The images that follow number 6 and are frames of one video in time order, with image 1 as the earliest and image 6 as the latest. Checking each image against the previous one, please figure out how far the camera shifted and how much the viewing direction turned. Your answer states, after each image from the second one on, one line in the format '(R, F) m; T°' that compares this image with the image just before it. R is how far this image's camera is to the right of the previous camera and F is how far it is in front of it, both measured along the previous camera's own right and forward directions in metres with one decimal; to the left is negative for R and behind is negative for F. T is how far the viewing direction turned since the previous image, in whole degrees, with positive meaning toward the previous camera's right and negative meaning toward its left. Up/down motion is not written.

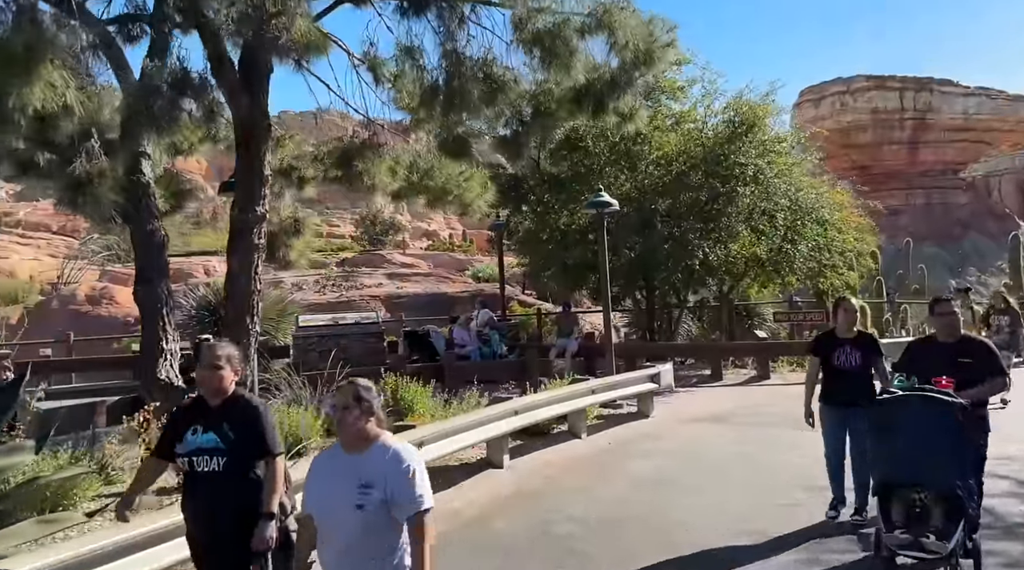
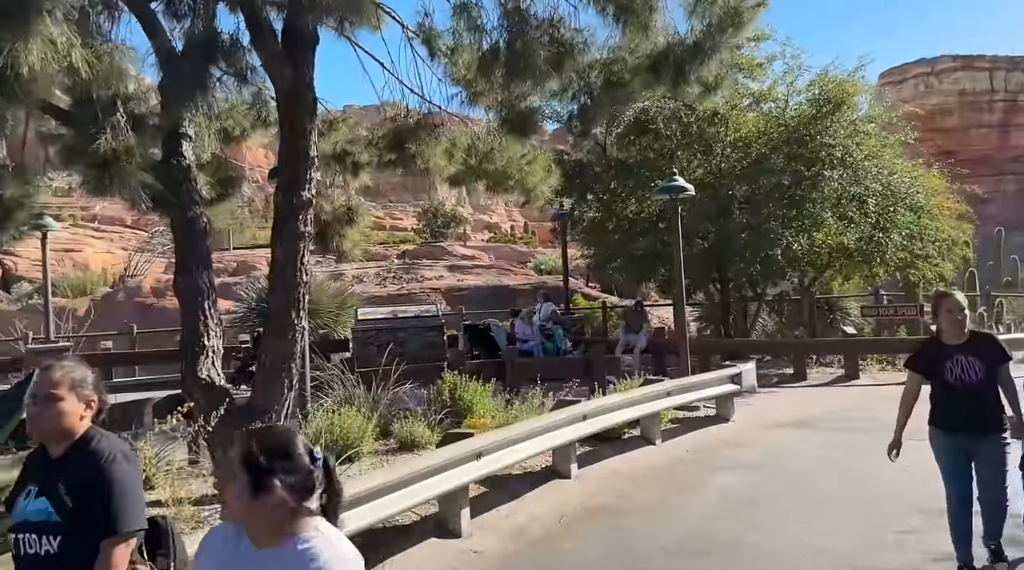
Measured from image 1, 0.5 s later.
(0.0, +0.6) m; -4°
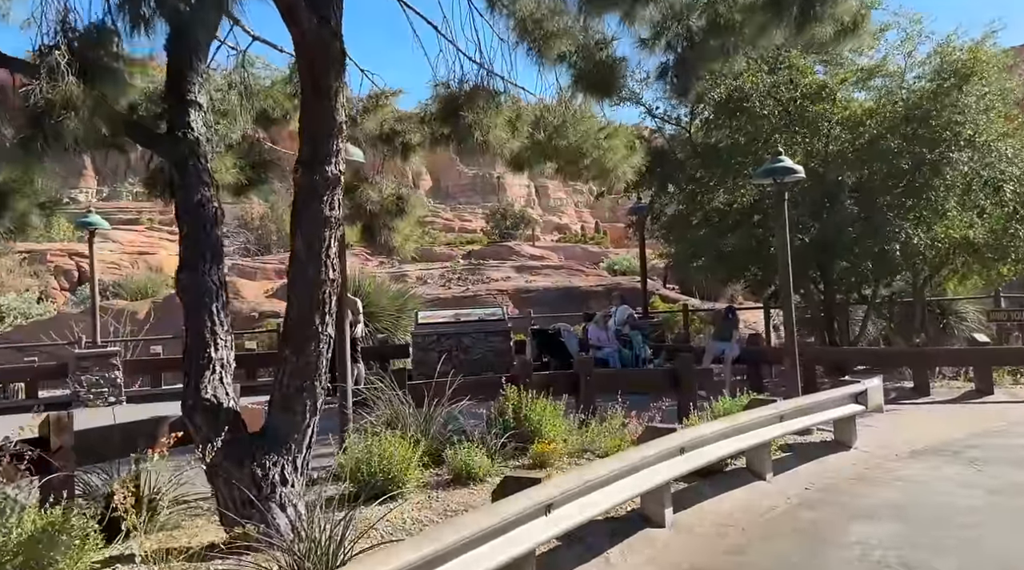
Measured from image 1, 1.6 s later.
(0.0, +1.2) m; -5°
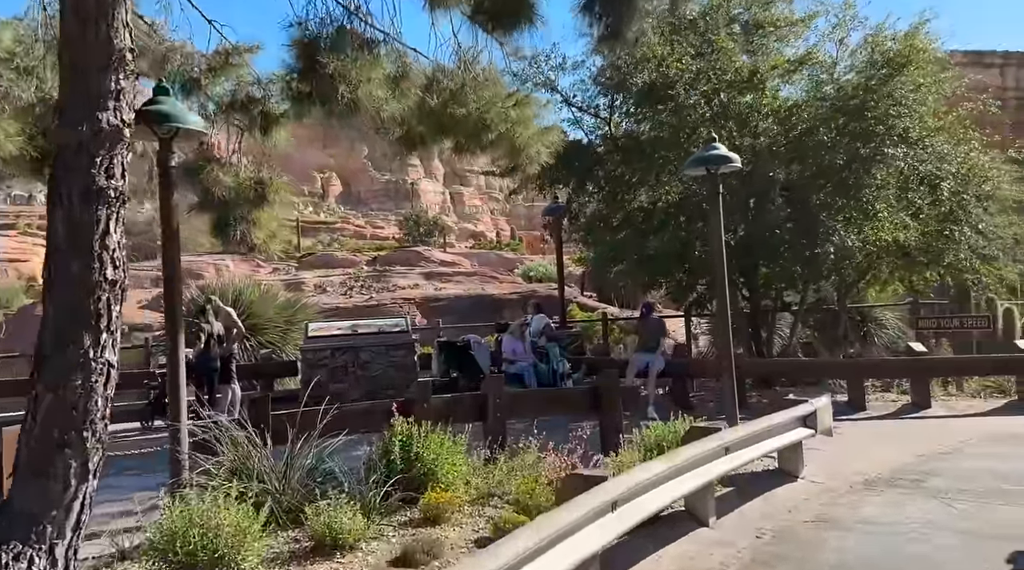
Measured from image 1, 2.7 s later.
(+0.2, +1.3) m; +5°
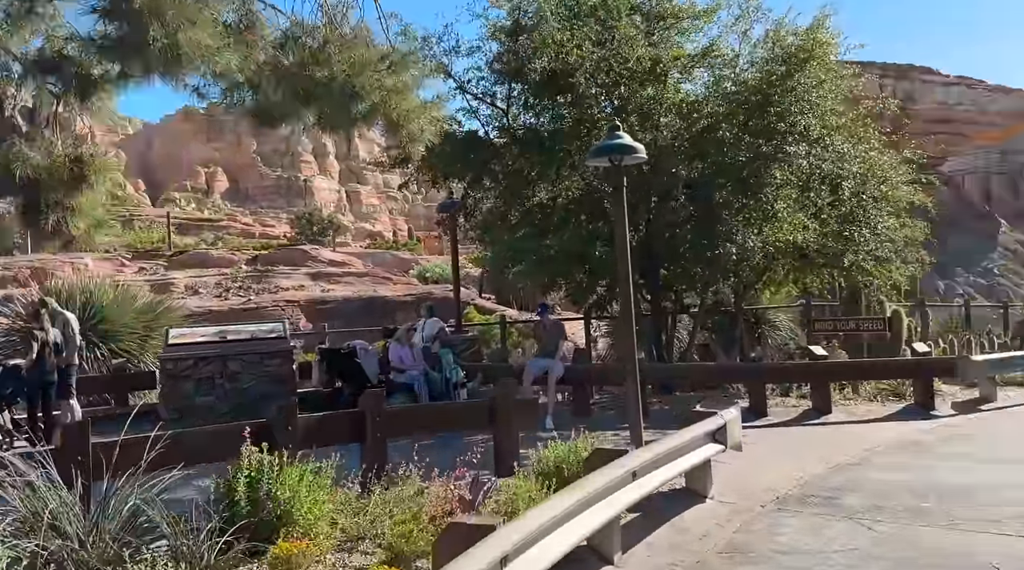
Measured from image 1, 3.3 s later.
(+0.1, +0.8) m; +7°
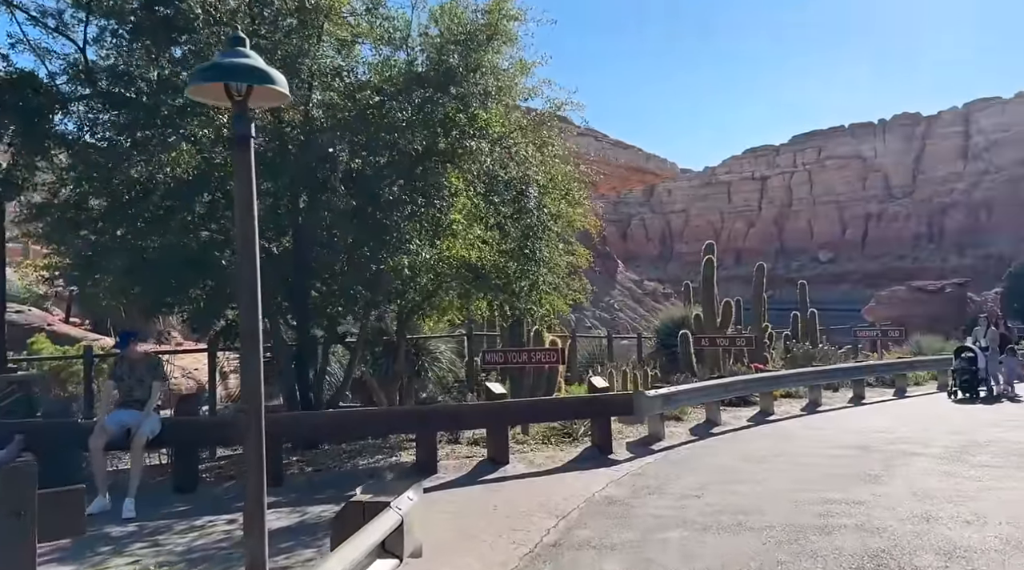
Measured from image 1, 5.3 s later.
(+0.5, +2.5) m; +23°
